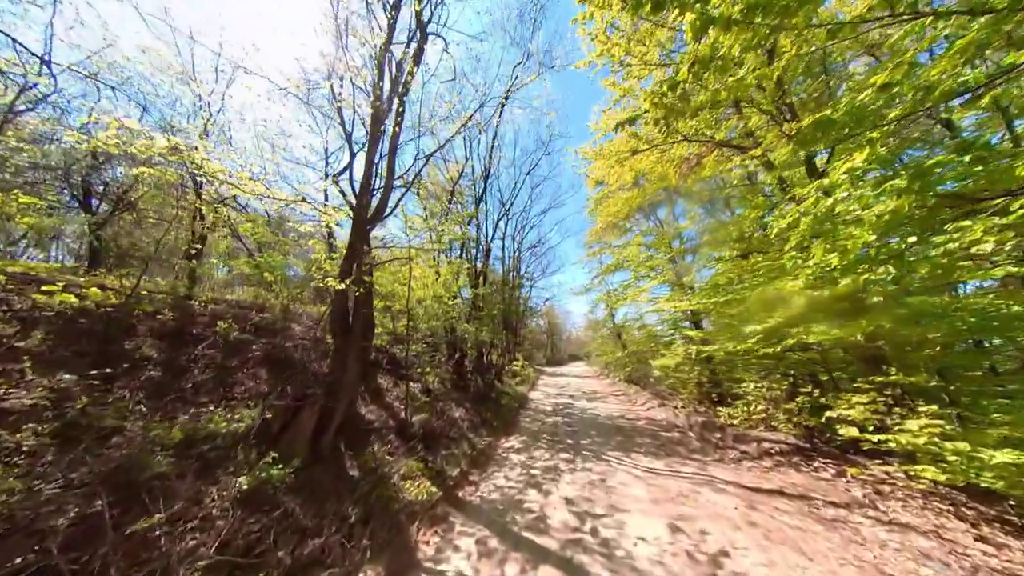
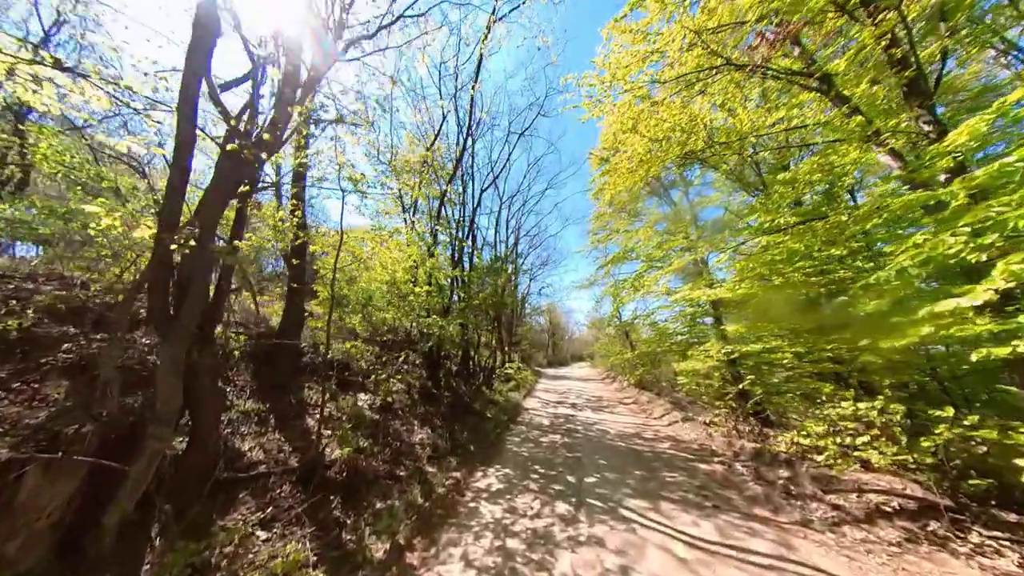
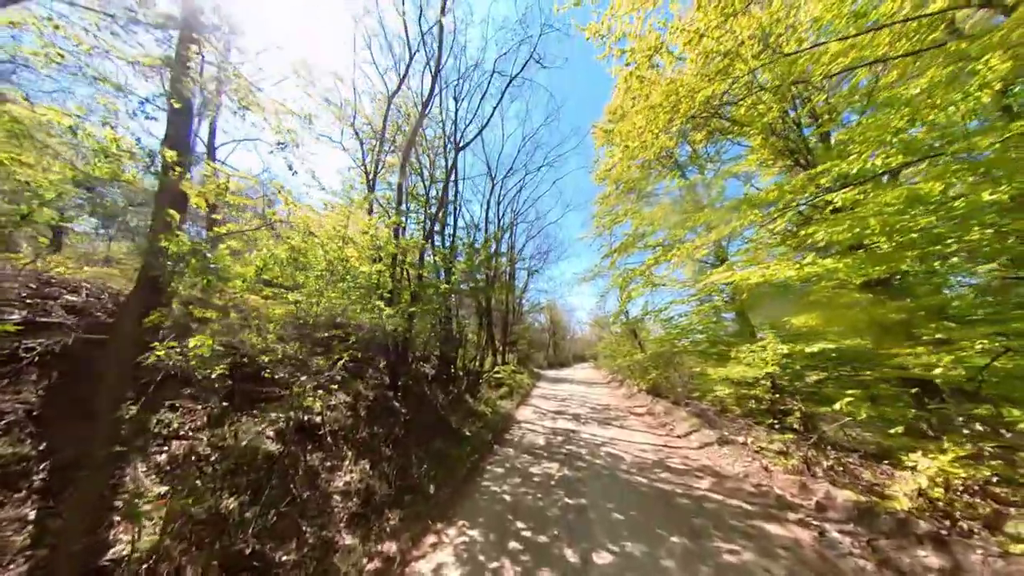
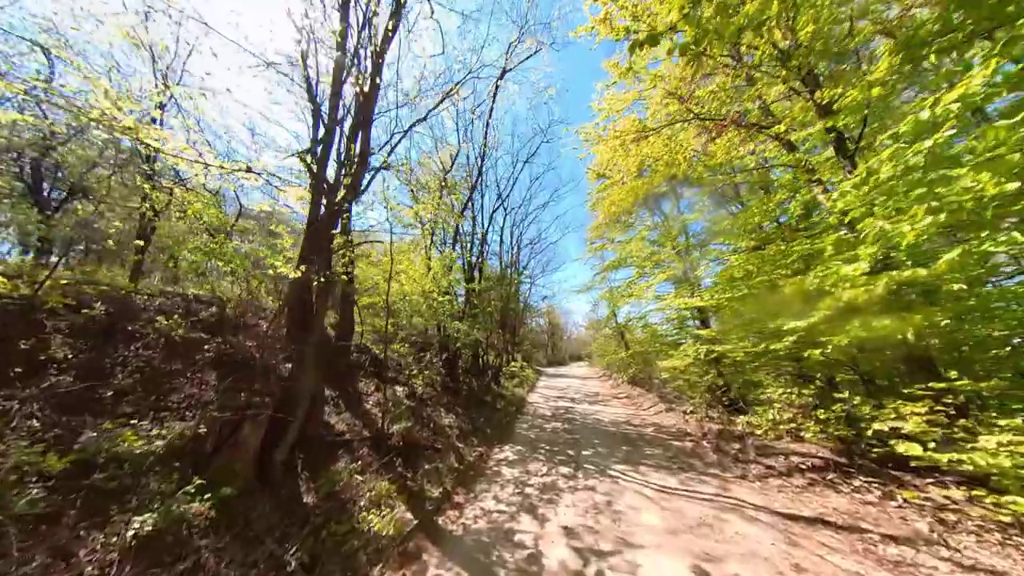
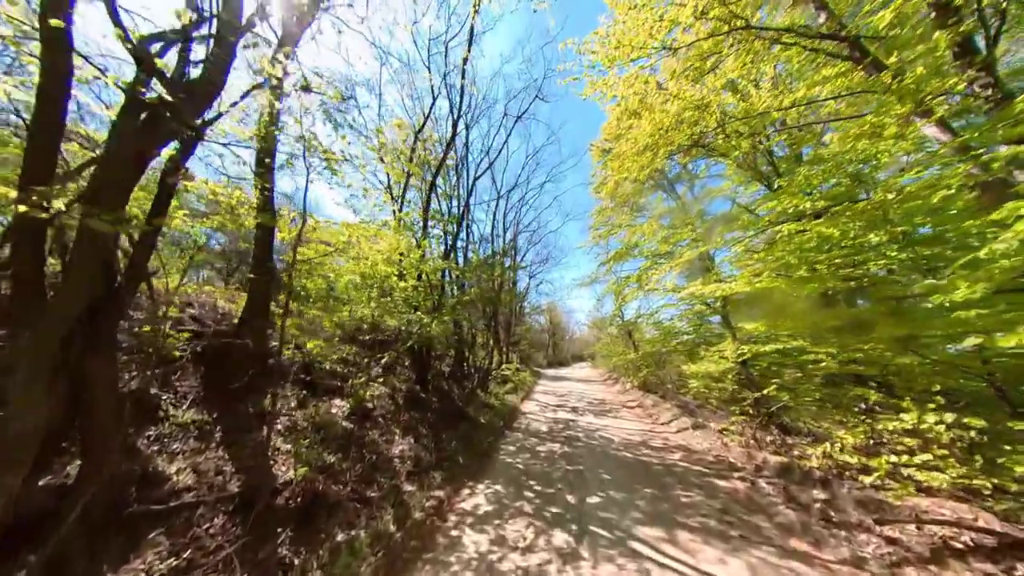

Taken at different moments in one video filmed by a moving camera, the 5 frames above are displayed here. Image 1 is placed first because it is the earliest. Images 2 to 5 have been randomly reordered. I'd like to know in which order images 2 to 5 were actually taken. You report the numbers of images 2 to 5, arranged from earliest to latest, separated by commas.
4, 2, 5, 3
